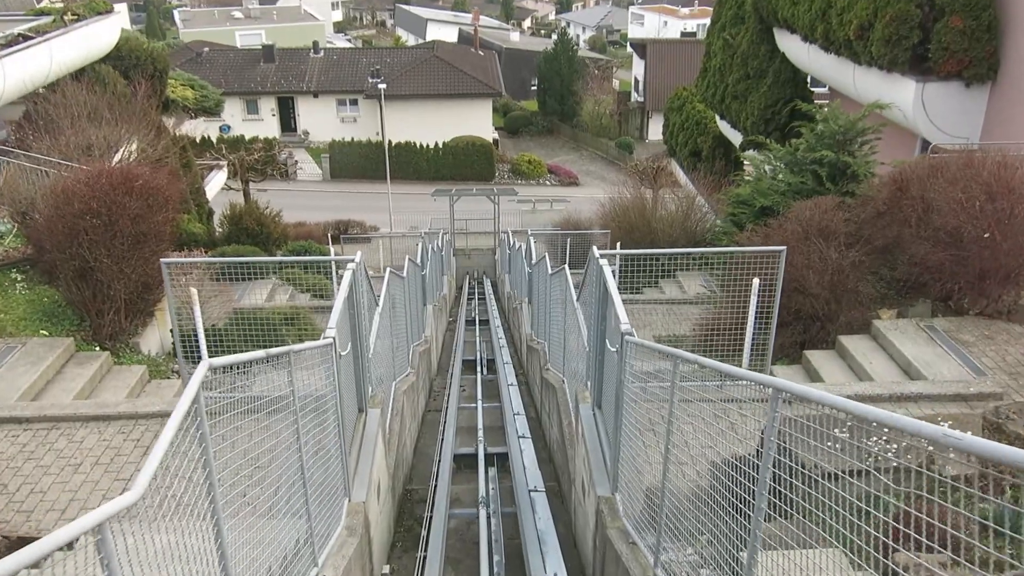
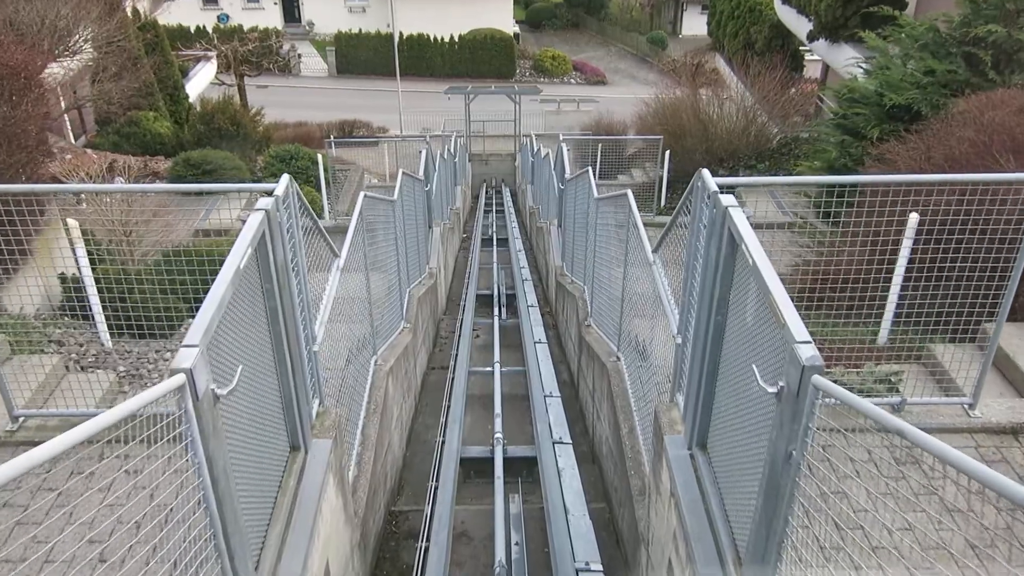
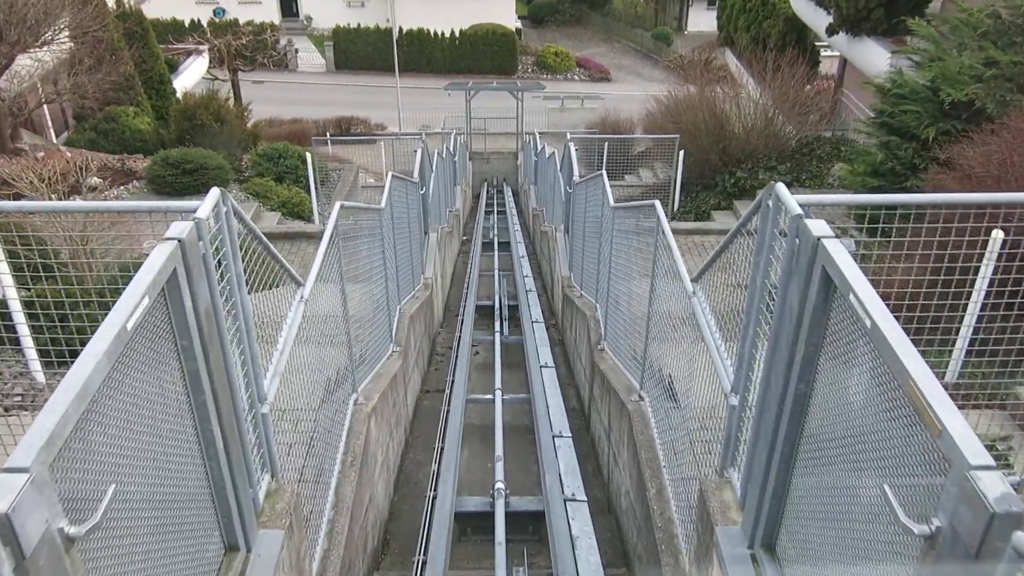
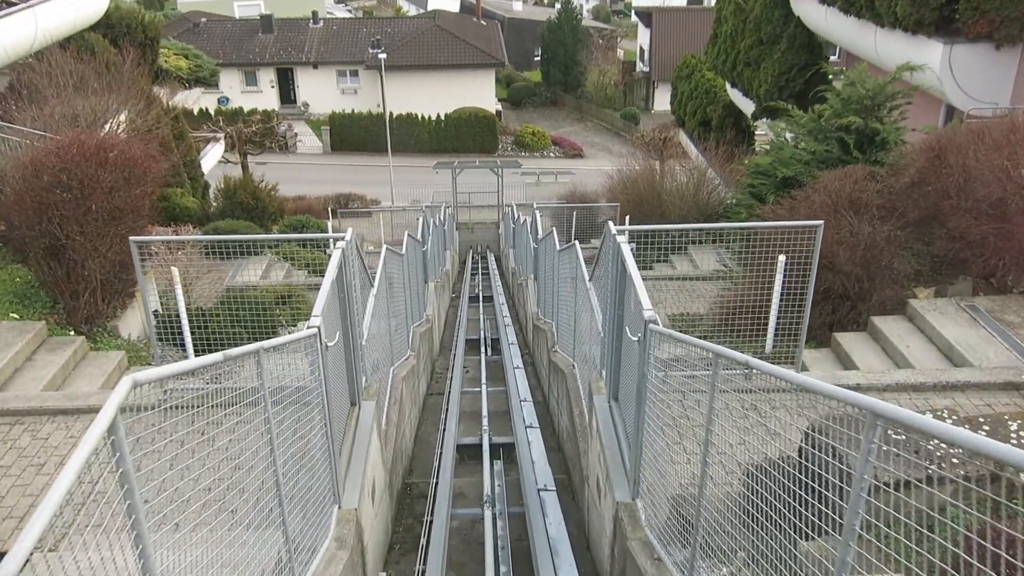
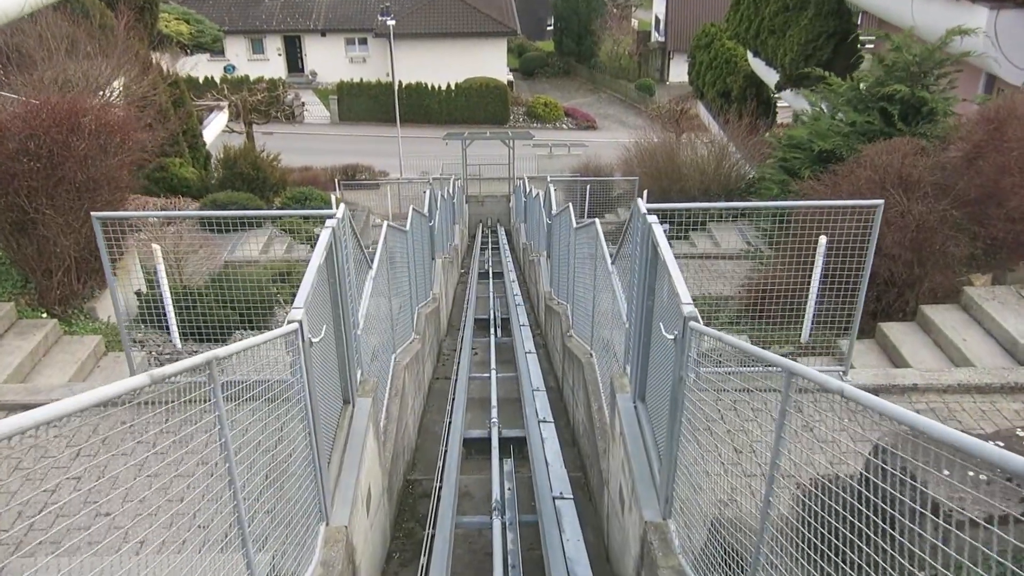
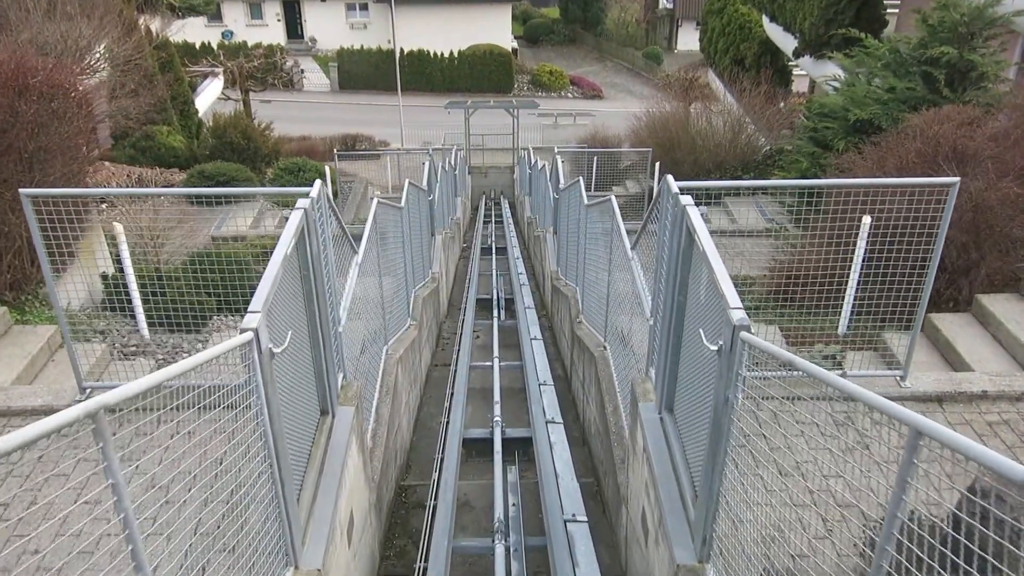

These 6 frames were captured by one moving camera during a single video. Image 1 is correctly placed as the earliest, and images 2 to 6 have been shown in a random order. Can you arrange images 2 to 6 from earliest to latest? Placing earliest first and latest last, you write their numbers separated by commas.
4, 5, 6, 2, 3
